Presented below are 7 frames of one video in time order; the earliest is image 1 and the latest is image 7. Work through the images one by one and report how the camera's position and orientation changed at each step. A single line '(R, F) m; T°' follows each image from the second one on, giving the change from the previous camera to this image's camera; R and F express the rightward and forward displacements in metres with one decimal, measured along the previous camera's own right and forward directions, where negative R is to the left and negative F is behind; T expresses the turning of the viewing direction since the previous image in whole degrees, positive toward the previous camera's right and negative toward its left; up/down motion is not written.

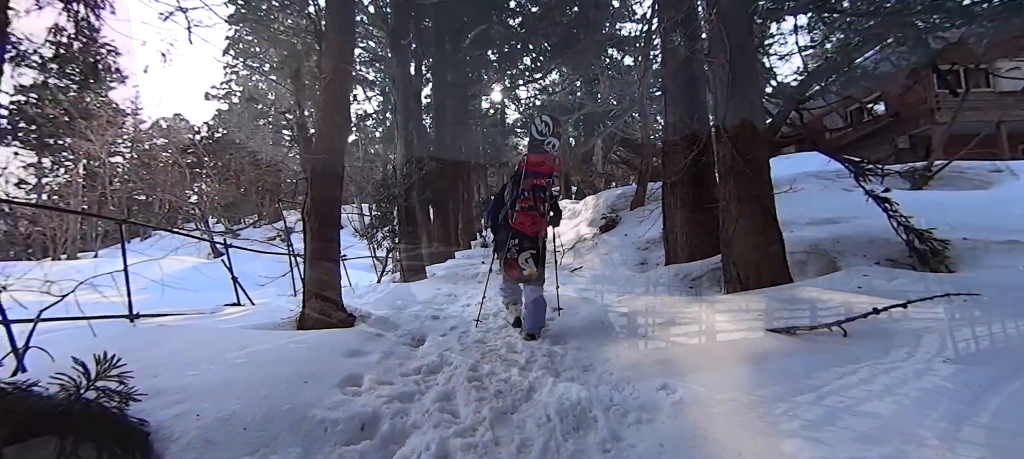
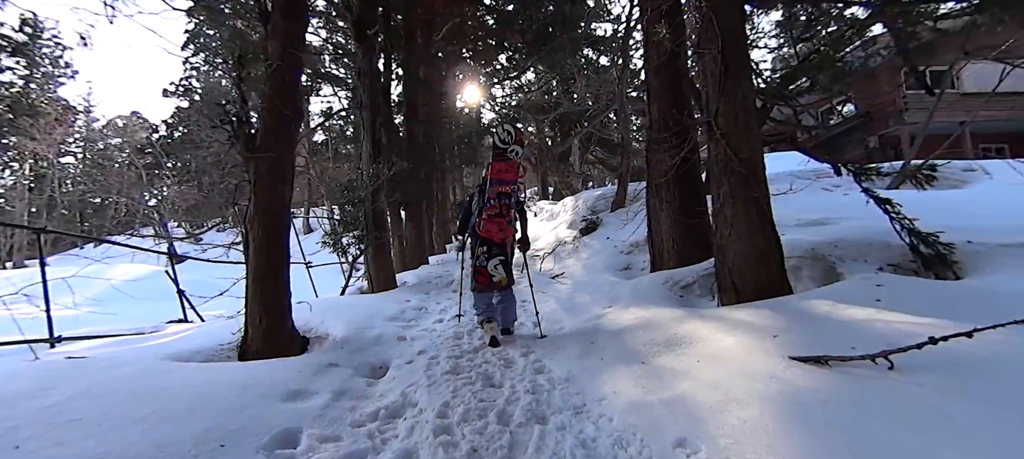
(0.0, +0.4) m; +3°
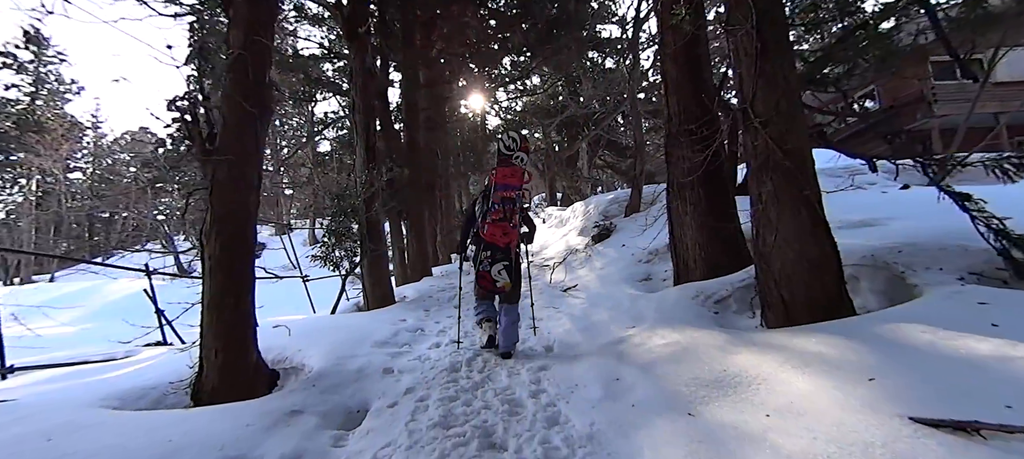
(0.0, +0.6) m; -1°
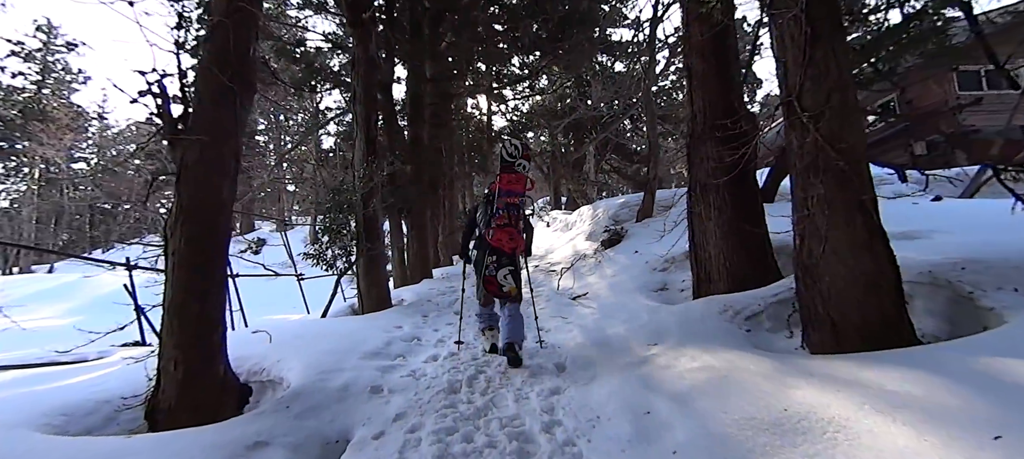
(-0.1, +0.4) m; 0°
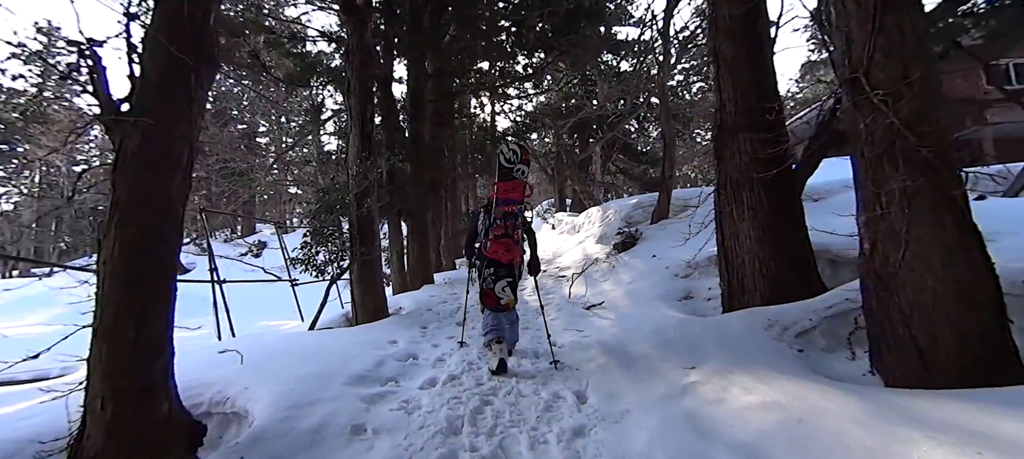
(0.0, +0.5) m; 0°
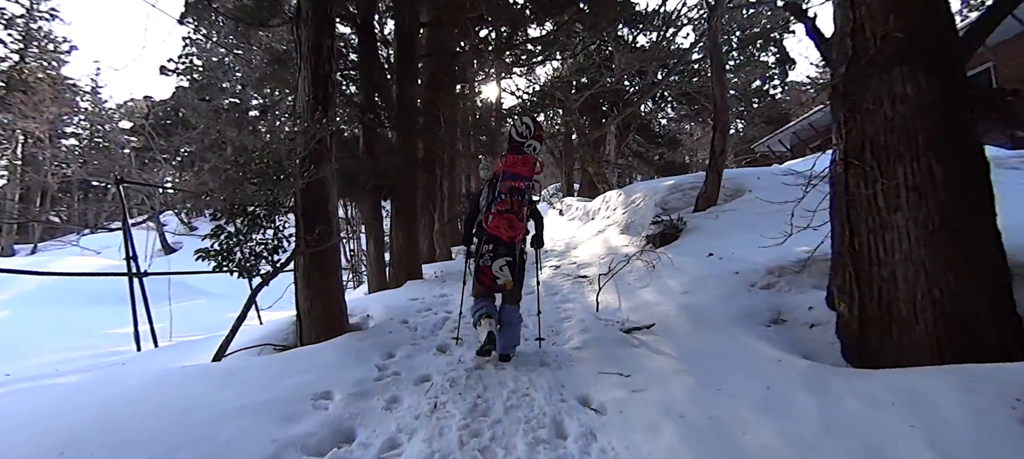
(0.0, +1.6) m; 0°
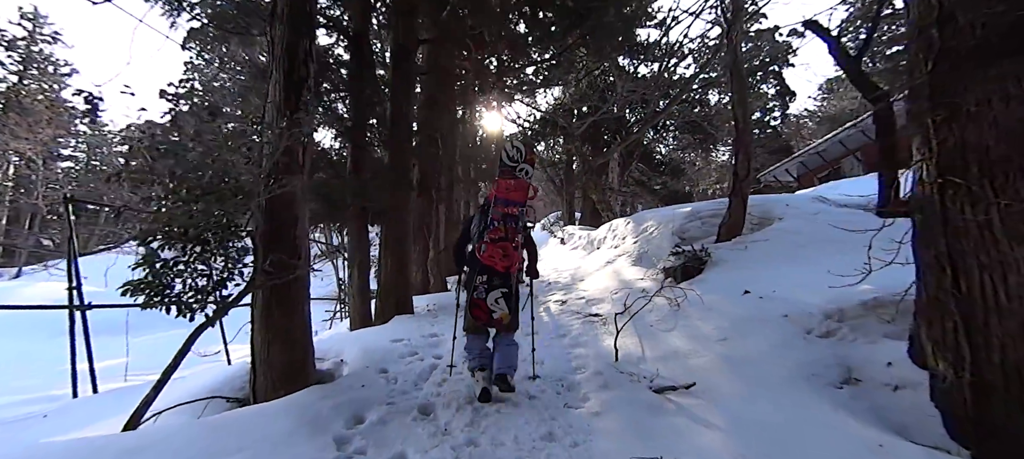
(0.0, +0.6) m; 0°
